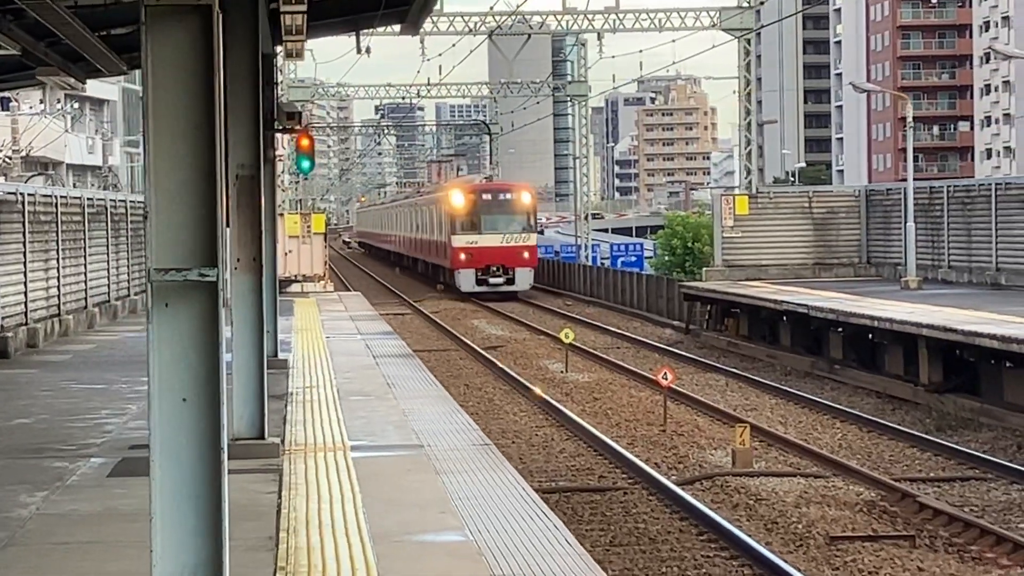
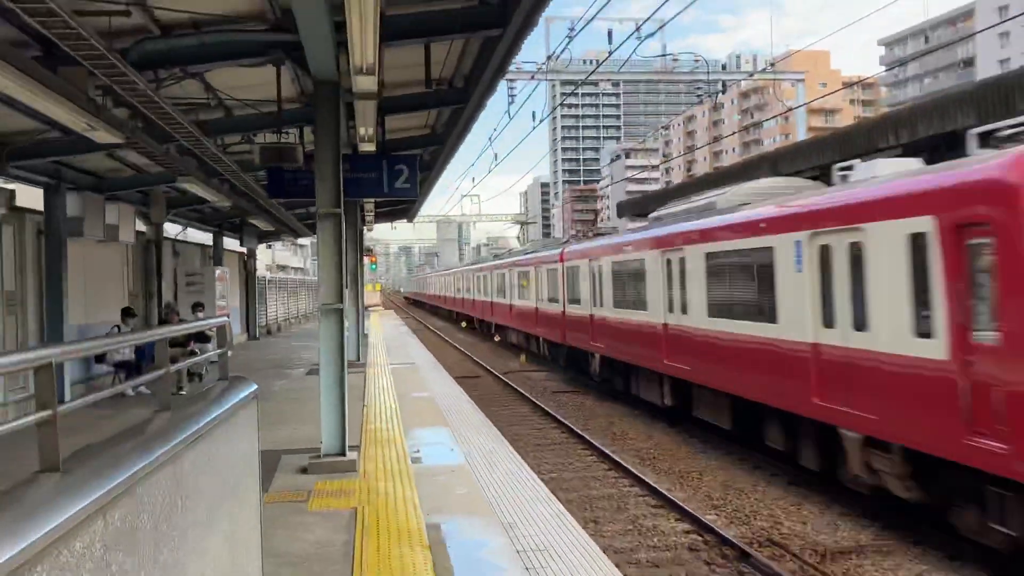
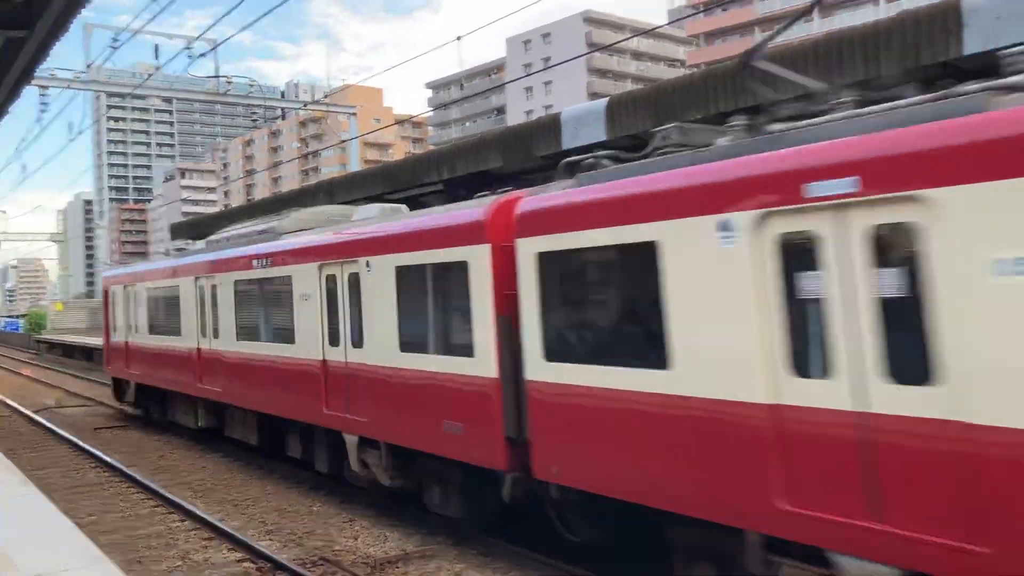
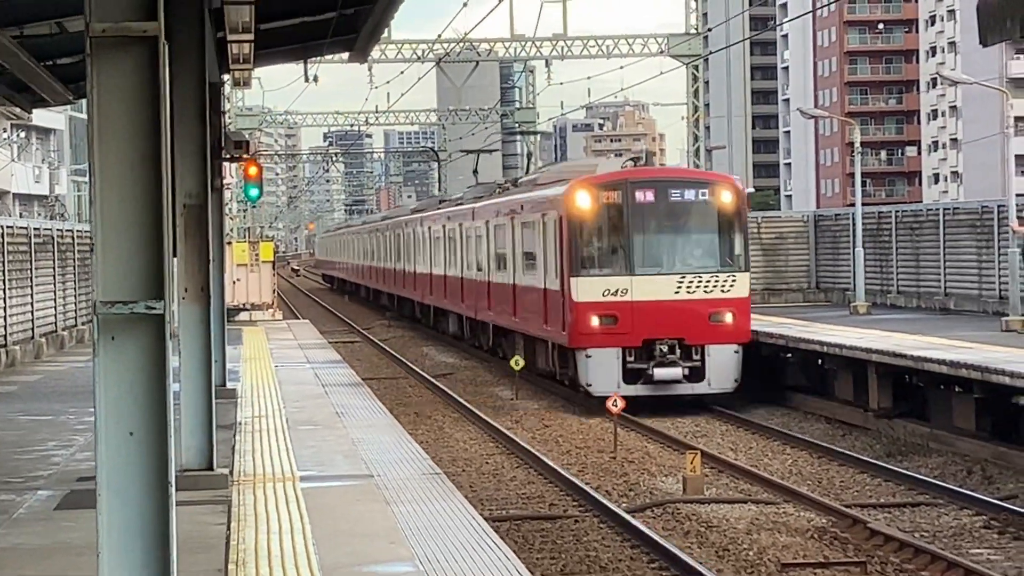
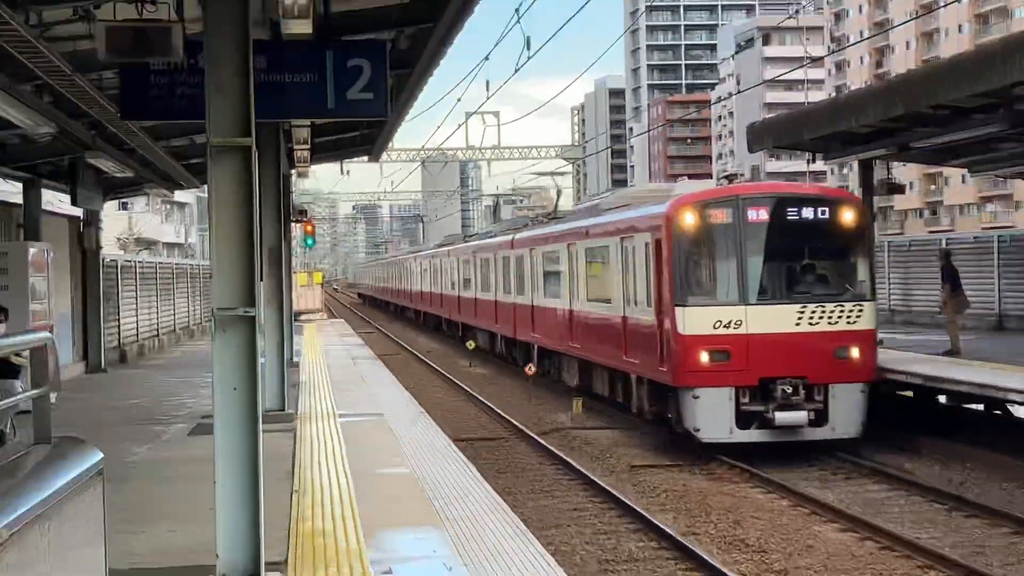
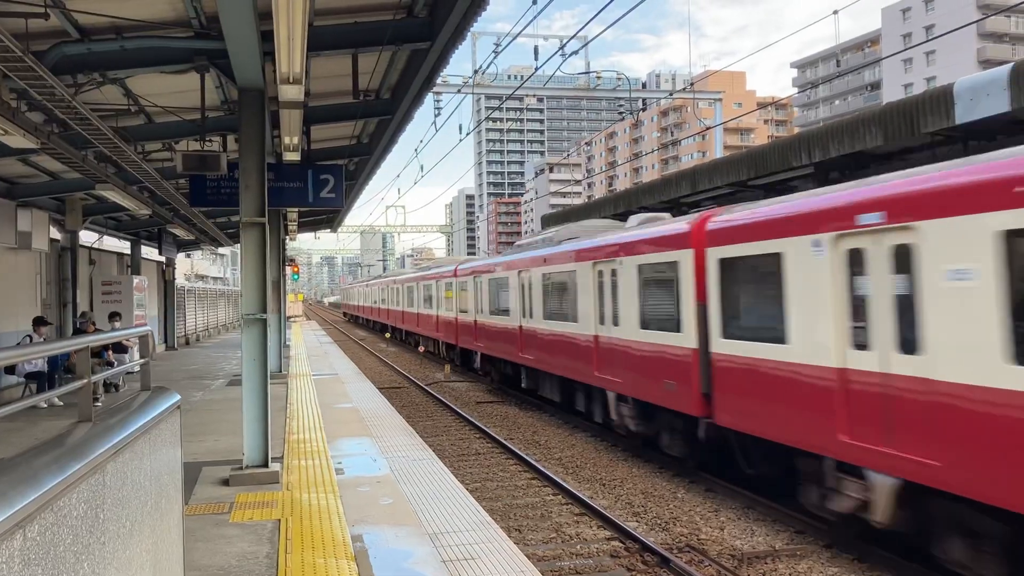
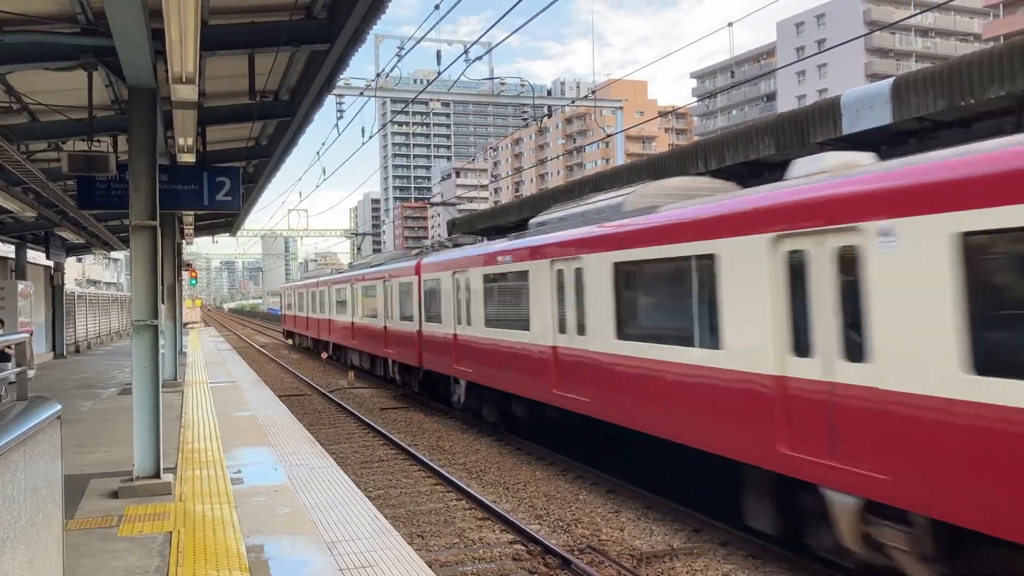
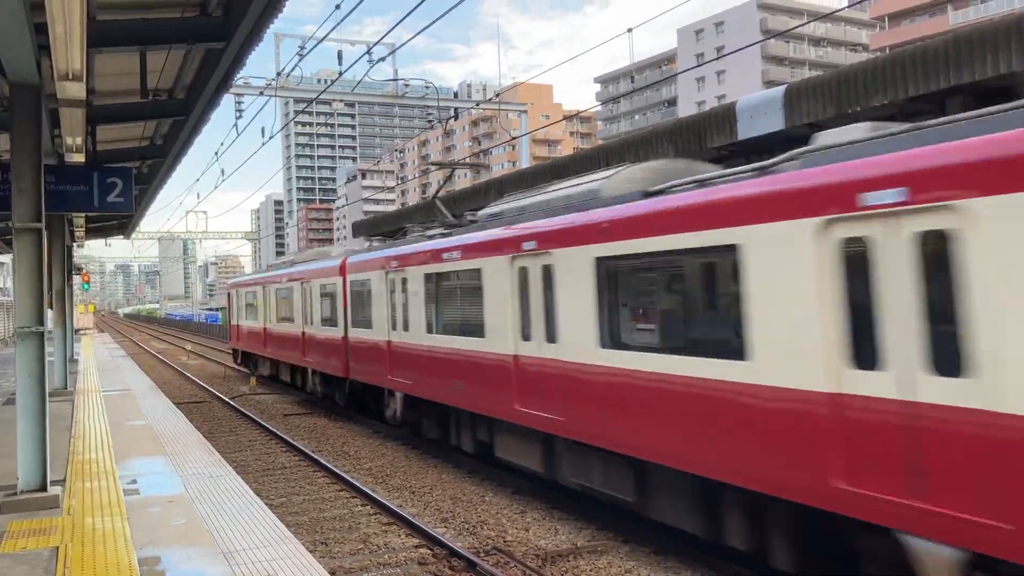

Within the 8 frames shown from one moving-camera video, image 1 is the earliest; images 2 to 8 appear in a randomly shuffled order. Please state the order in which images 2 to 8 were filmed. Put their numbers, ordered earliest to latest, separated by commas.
4, 5, 2, 6, 7, 8, 3
